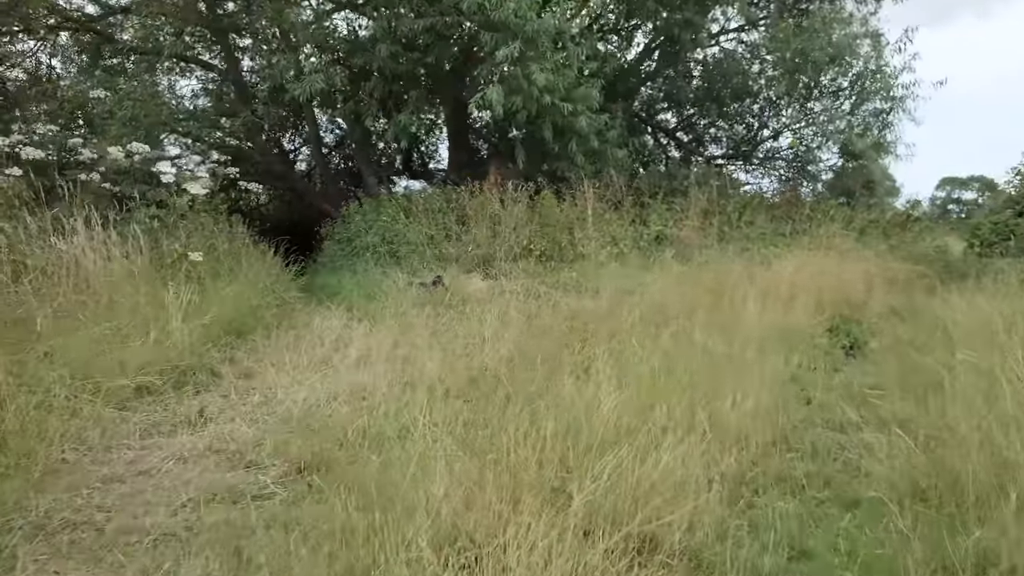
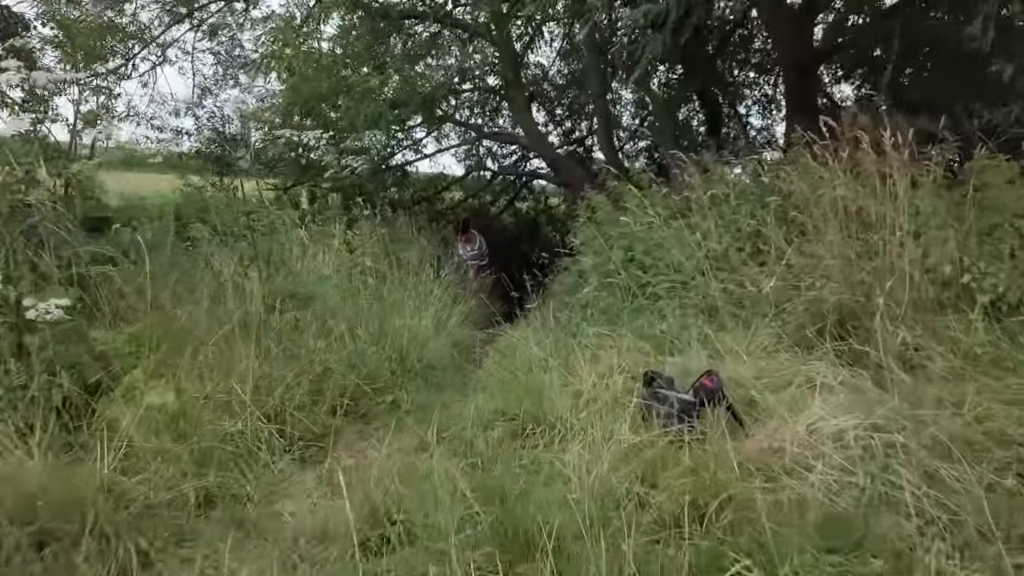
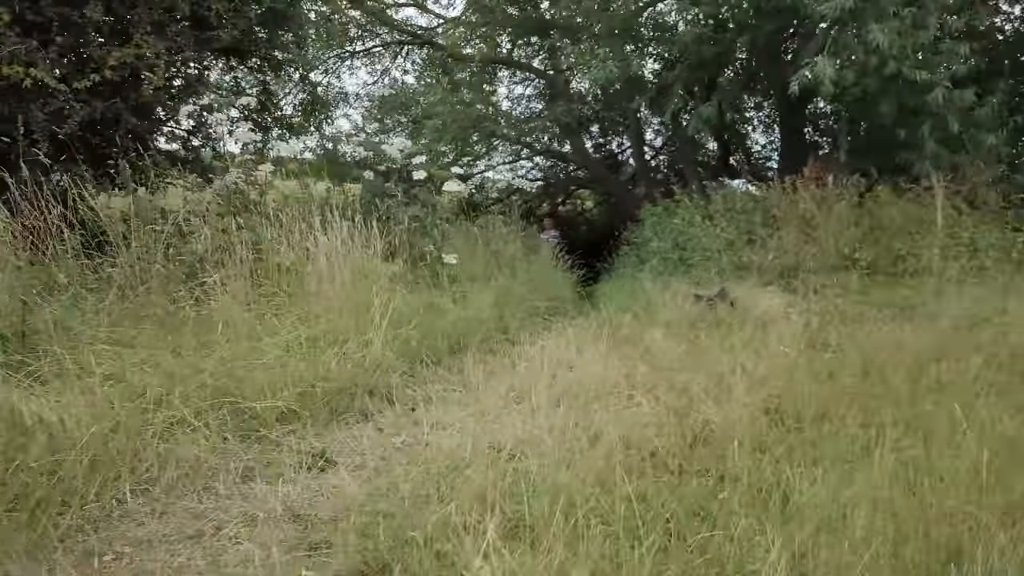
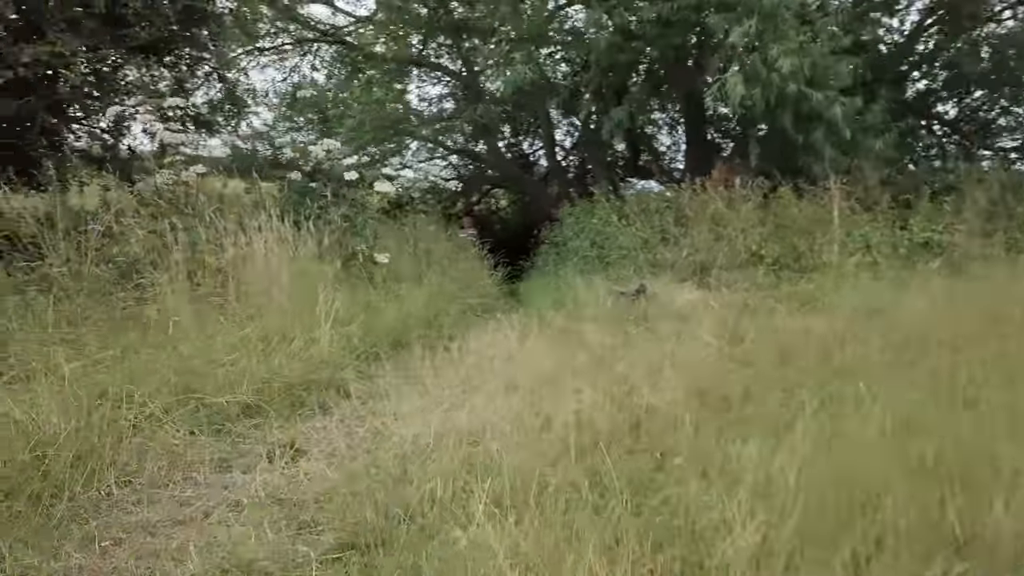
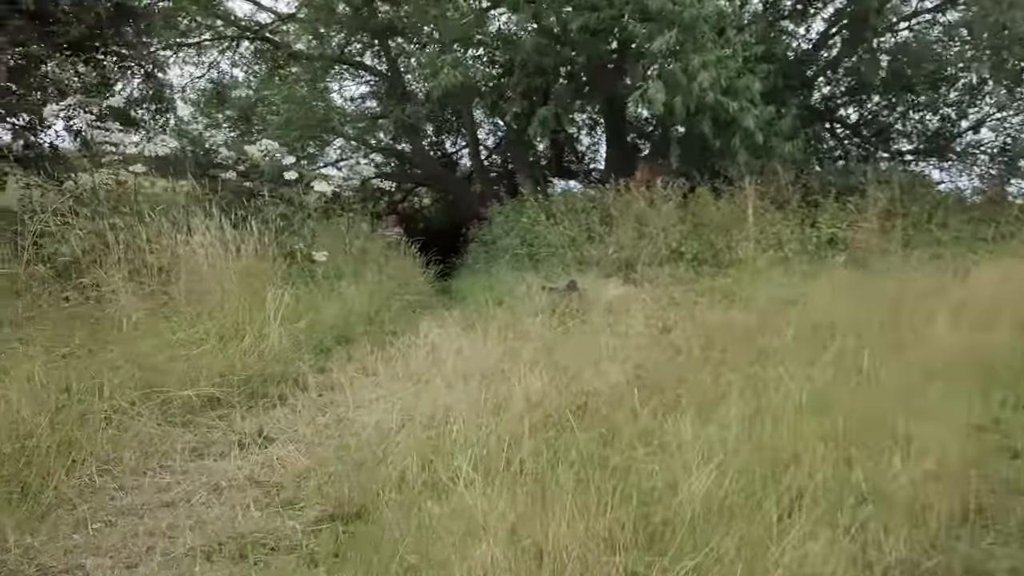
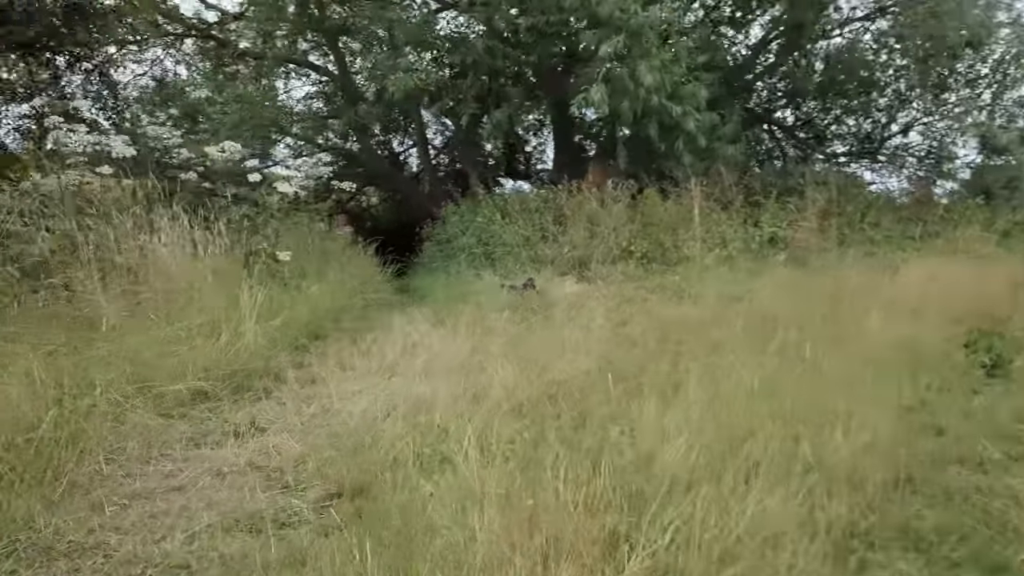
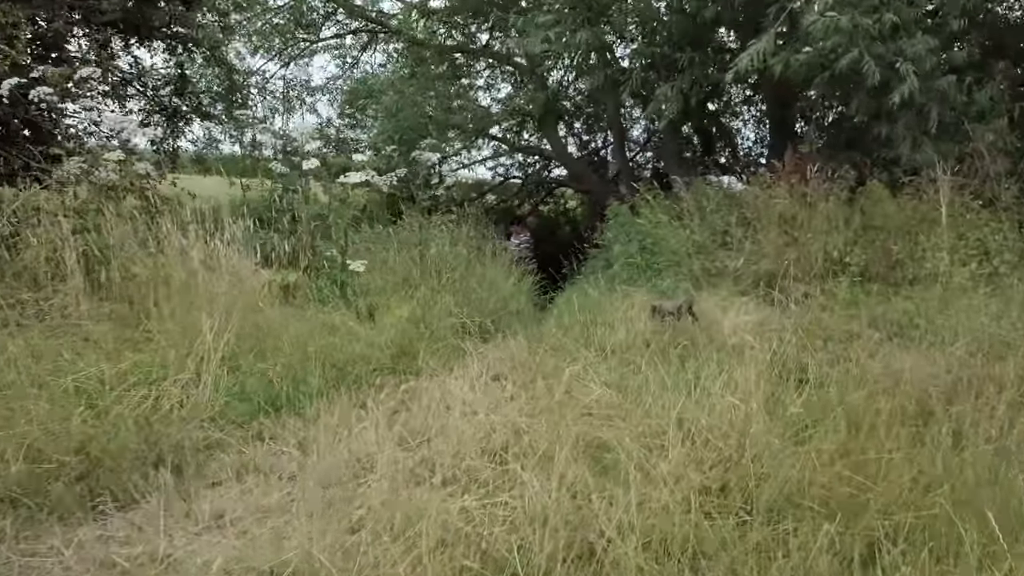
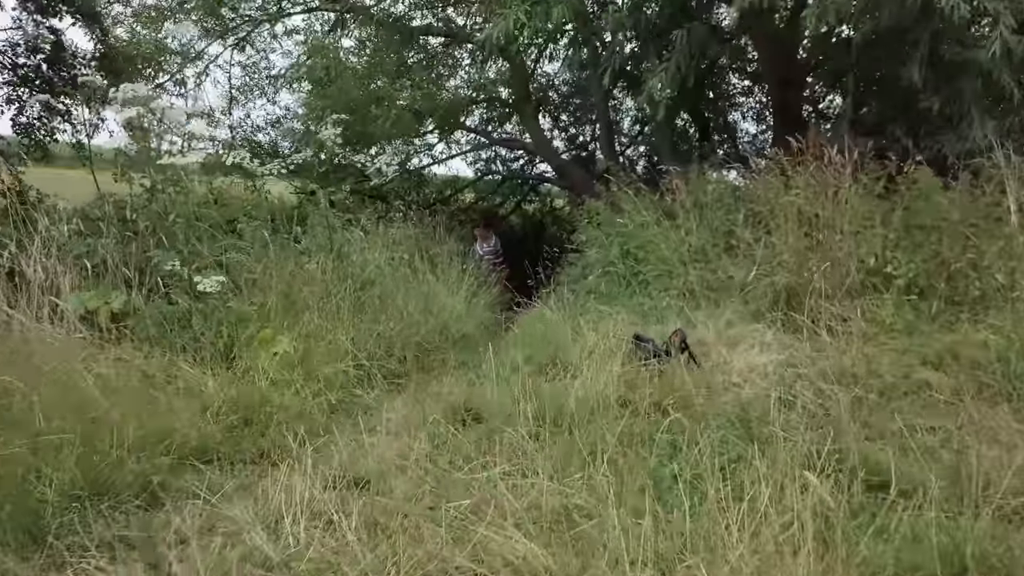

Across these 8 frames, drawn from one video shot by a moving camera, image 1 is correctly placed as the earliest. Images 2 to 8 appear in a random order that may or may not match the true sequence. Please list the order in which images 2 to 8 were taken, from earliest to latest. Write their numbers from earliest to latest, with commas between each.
6, 5, 4, 3, 7, 8, 2
